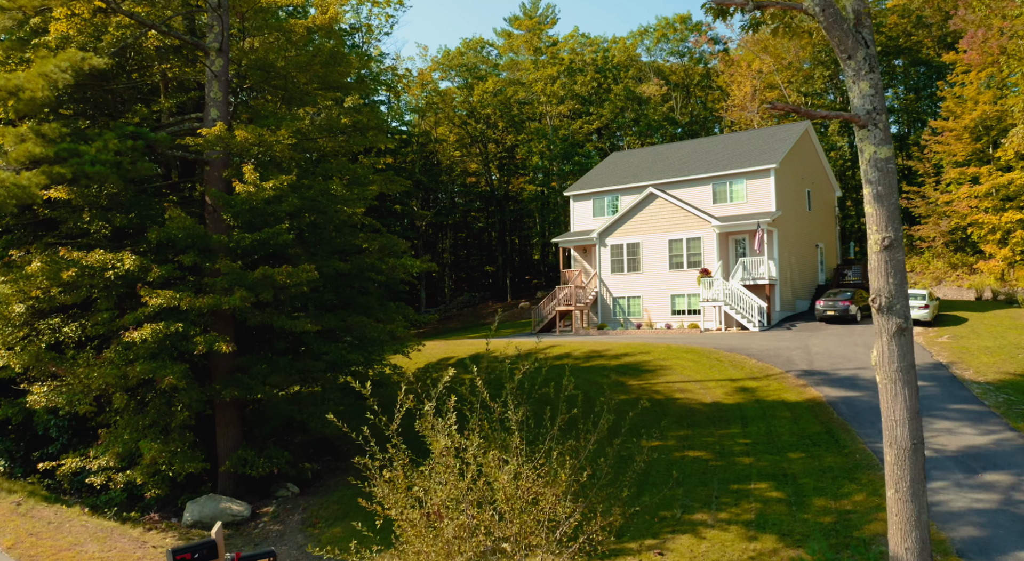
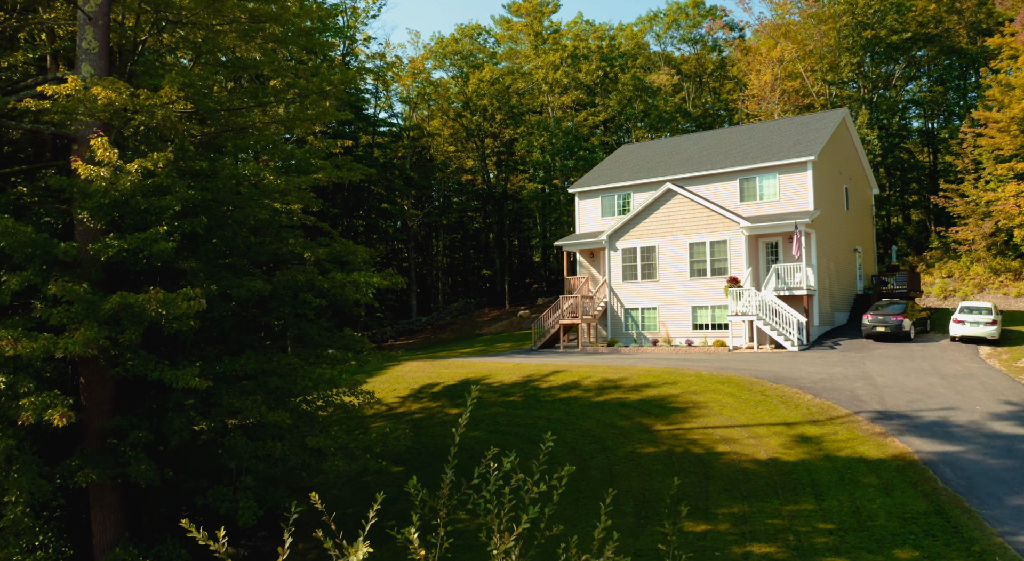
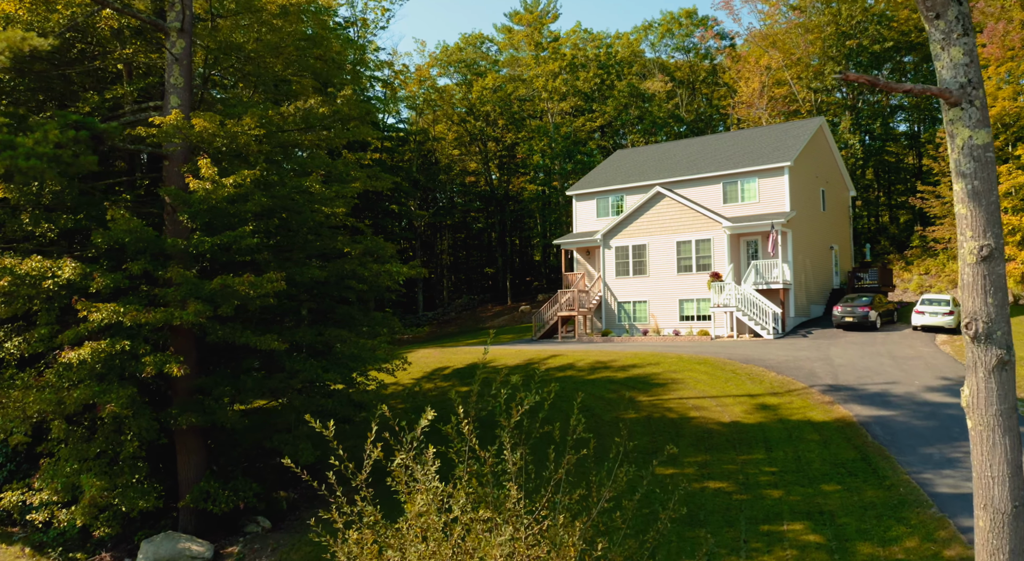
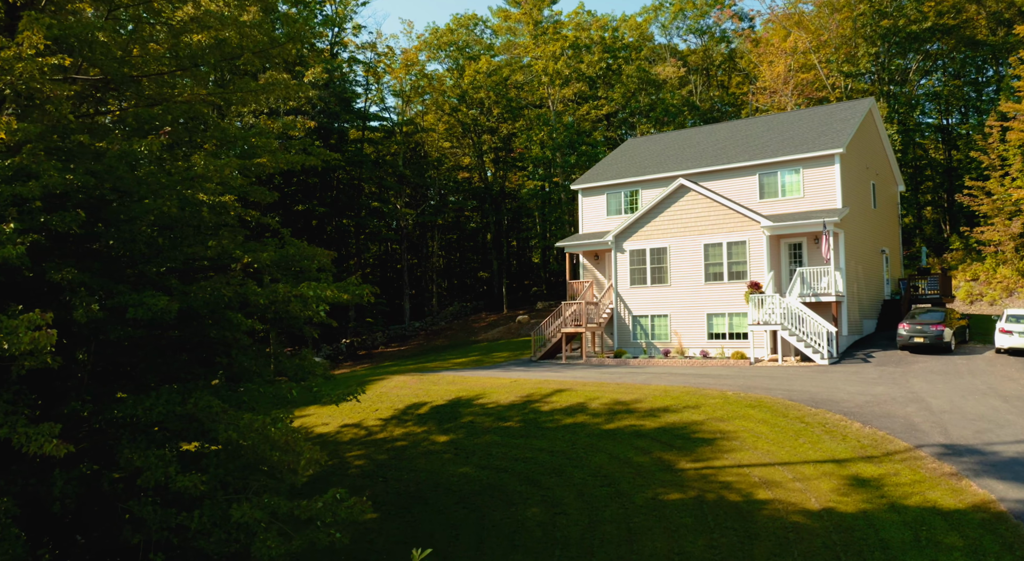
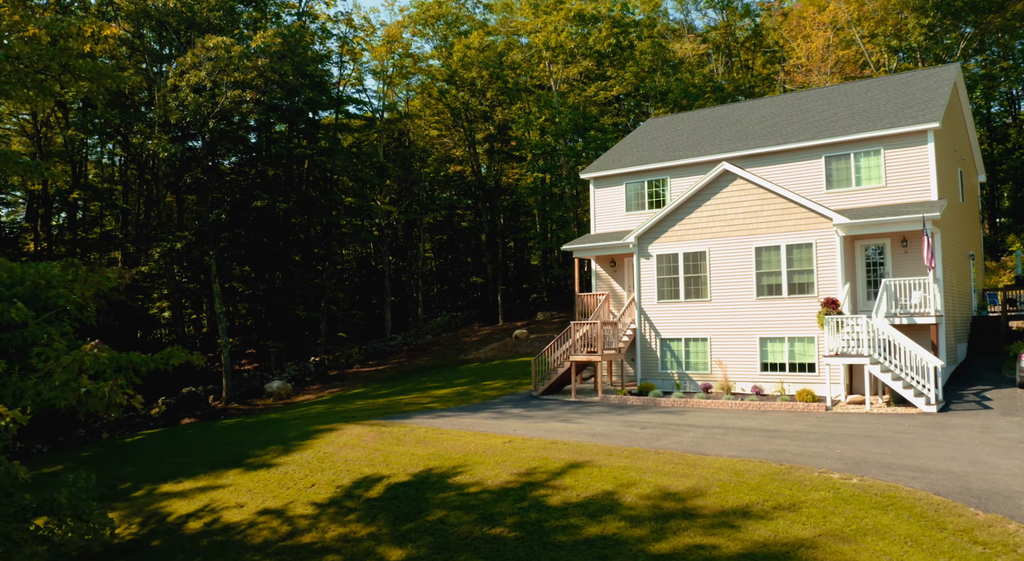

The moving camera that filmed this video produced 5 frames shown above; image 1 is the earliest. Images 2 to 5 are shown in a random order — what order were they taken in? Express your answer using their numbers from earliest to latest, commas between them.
3, 2, 4, 5
